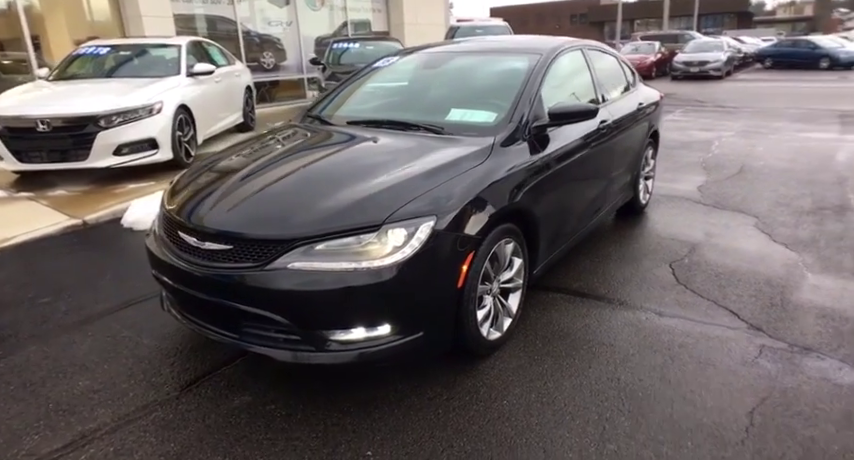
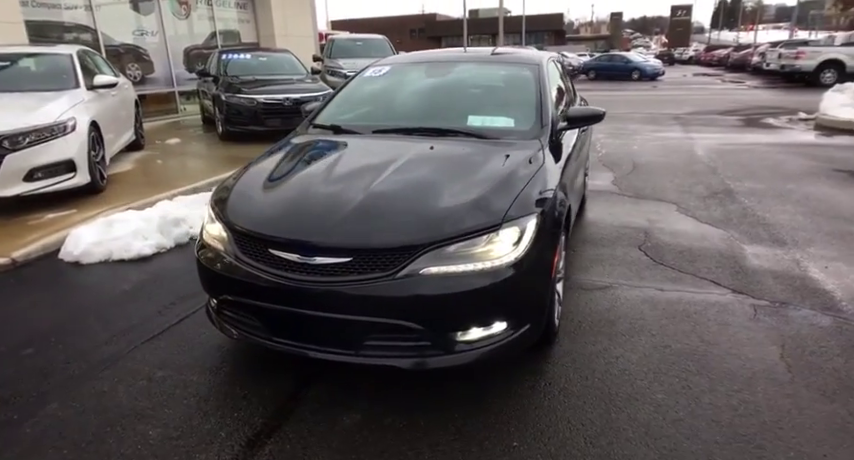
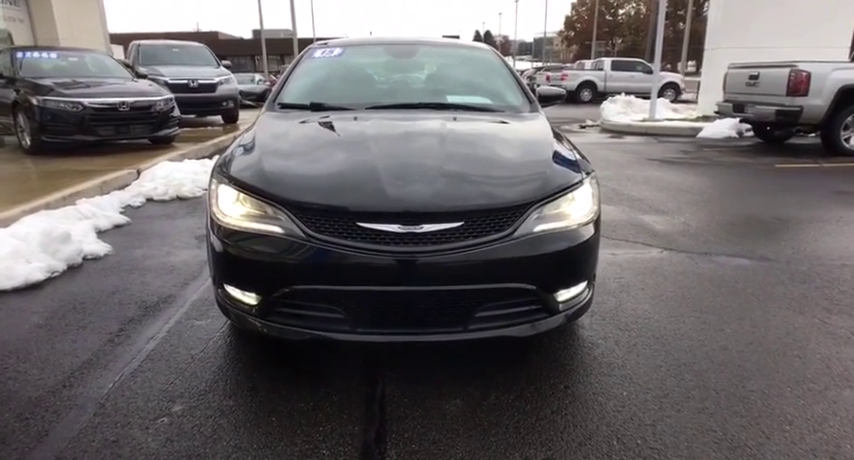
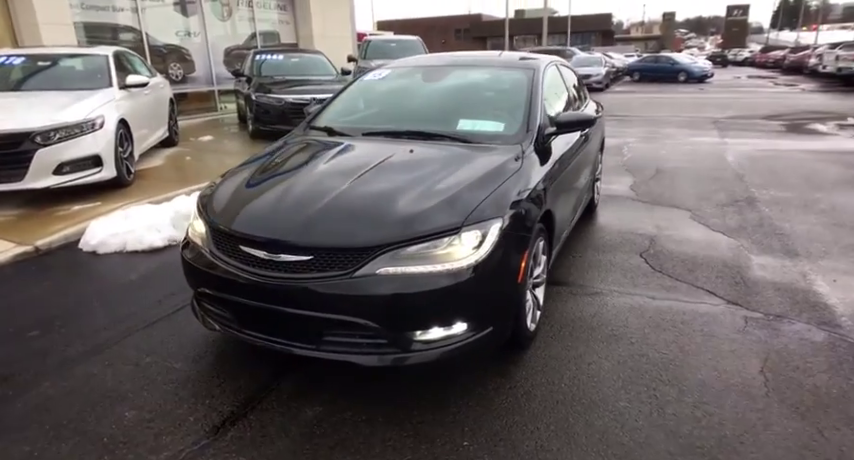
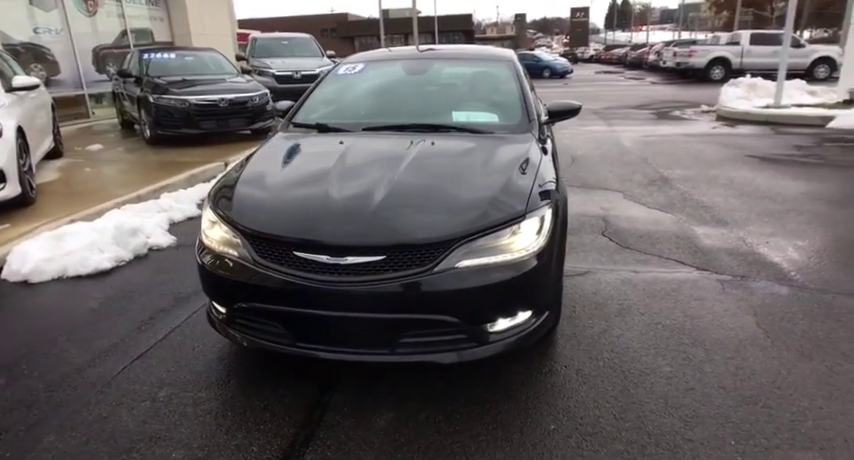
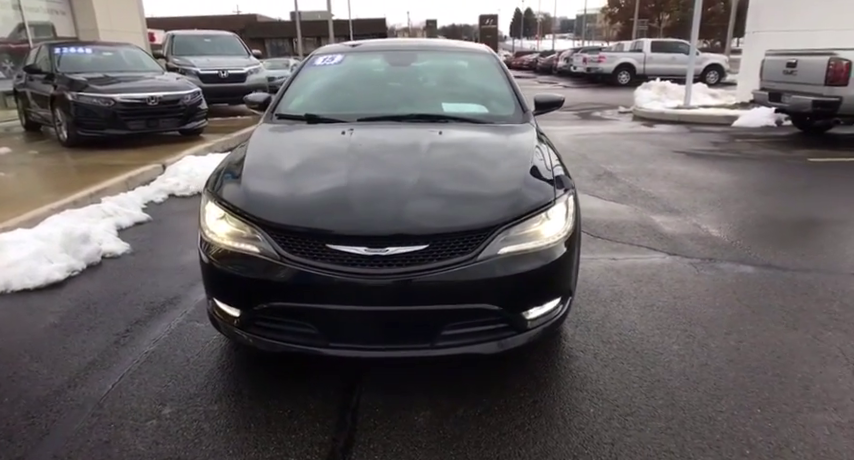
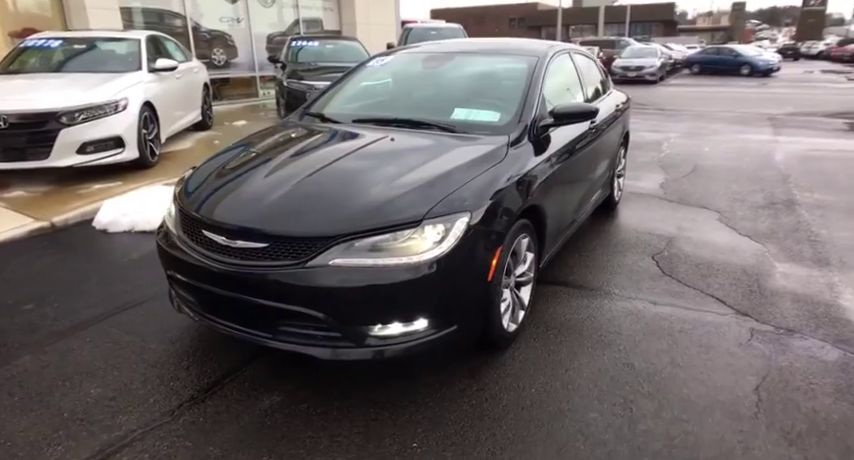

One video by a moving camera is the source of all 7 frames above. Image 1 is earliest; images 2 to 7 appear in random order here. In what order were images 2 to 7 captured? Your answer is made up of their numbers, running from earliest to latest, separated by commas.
7, 4, 2, 5, 6, 3
